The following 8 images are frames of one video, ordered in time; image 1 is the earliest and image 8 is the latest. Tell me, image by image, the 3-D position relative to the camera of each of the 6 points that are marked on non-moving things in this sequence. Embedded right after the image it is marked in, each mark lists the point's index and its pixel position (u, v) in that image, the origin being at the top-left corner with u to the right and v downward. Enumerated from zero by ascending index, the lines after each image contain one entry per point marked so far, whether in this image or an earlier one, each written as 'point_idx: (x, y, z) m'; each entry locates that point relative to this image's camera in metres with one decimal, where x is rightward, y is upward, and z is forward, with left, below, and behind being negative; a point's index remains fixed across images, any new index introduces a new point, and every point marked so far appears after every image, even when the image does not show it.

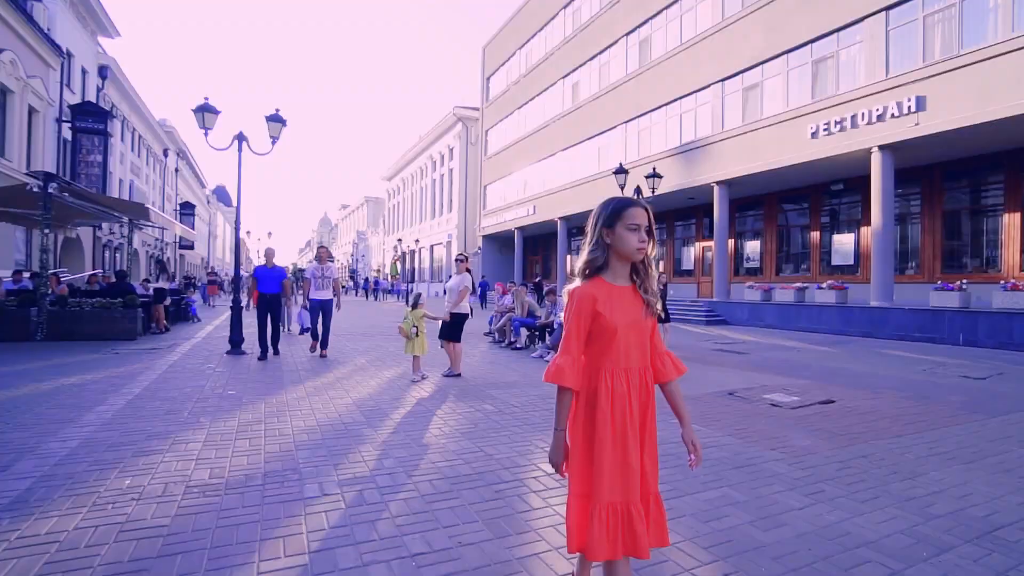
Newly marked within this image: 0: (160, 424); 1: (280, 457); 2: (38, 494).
0: (-4.0, -1.5, +6.0) m
1: (-2.2, -1.6, +4.9) m
2: (-3.5, -1.5, +3.9) m
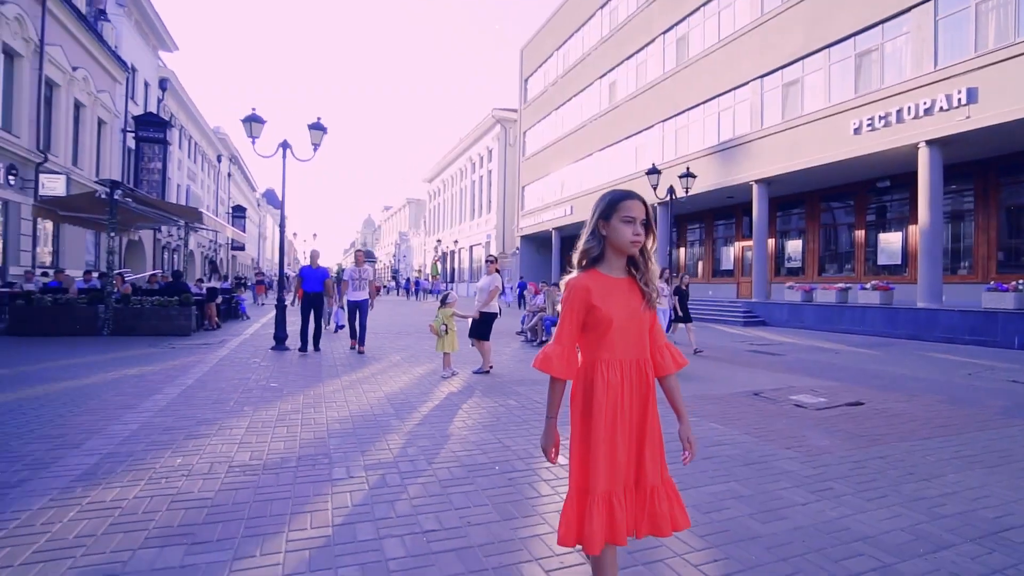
0: (-3.7, -1.5, +6.5) m
1: (-2.0, -1.6, +5.4) m
2: (-3.4, -1.5, +4.4) m
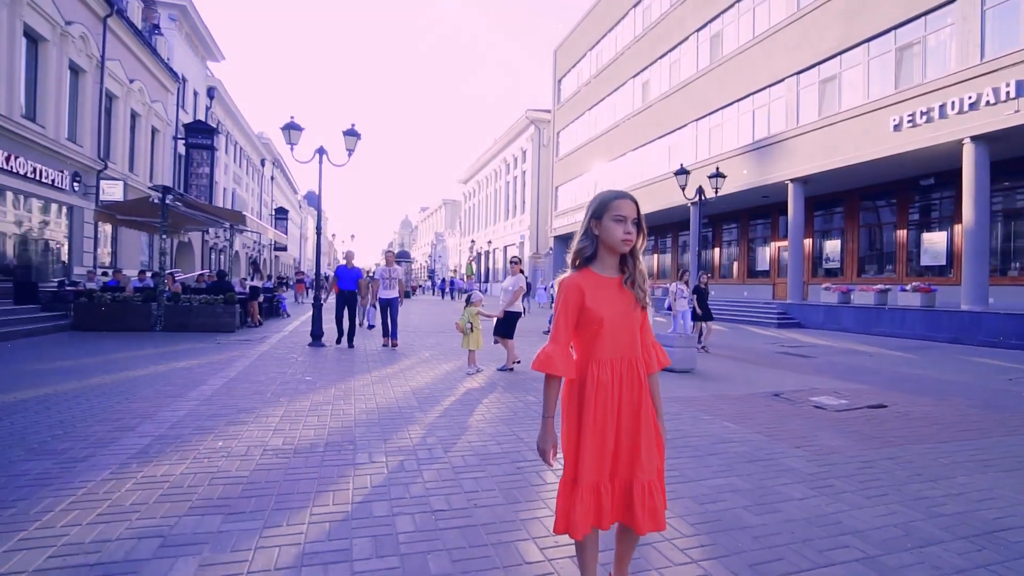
0: (-3.5, -1.5, +7.0) m
1: (-1.9, -1.6, +5.8) m
2: (-3.3, -1.5, +5.0) m
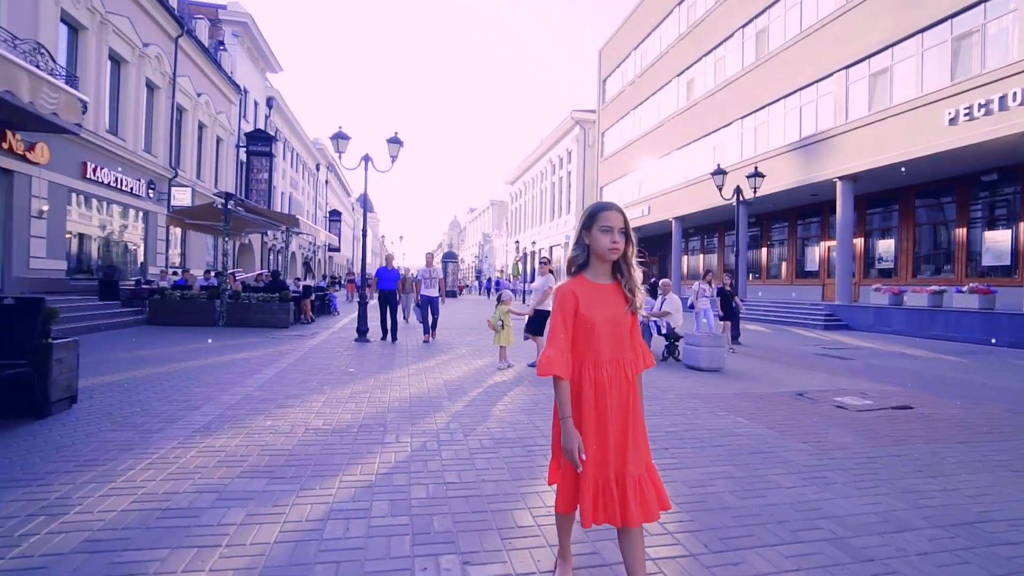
0: (-3.2, -1.5, +7.8) m
1: (-1.7, -1.5, +6.4) m
2: (-3.2, -1.5, +5.7) m
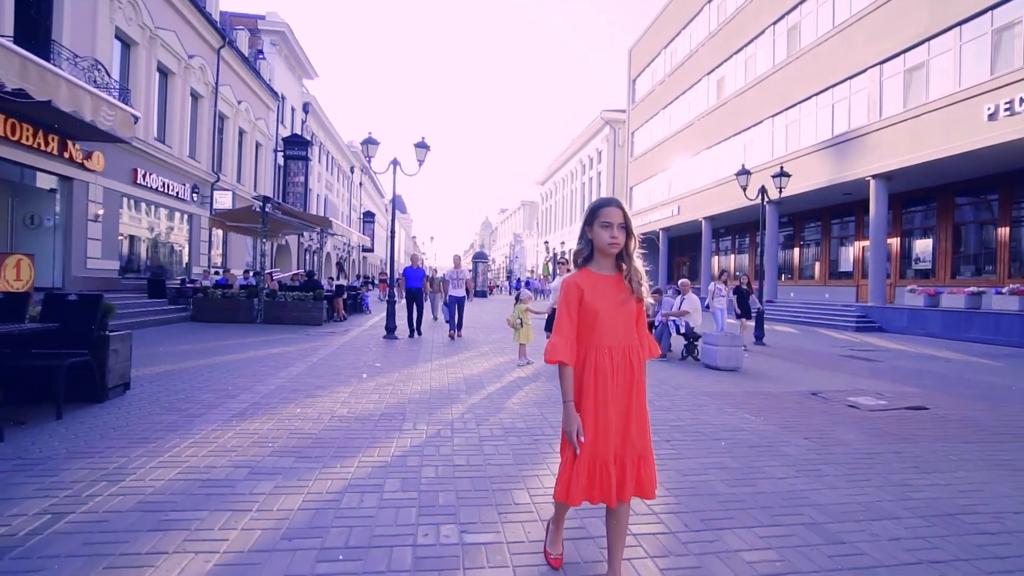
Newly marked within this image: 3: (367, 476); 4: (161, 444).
0: (-3.0, -1.5, +8.3) m
1: (-1.5, -1.5, +6.8) m
2: (-3.1, -1.5, +6.3) m
3: (-1.2, -1.6, +4.4) m
4: (-3.3, -1.5, +4.9) m
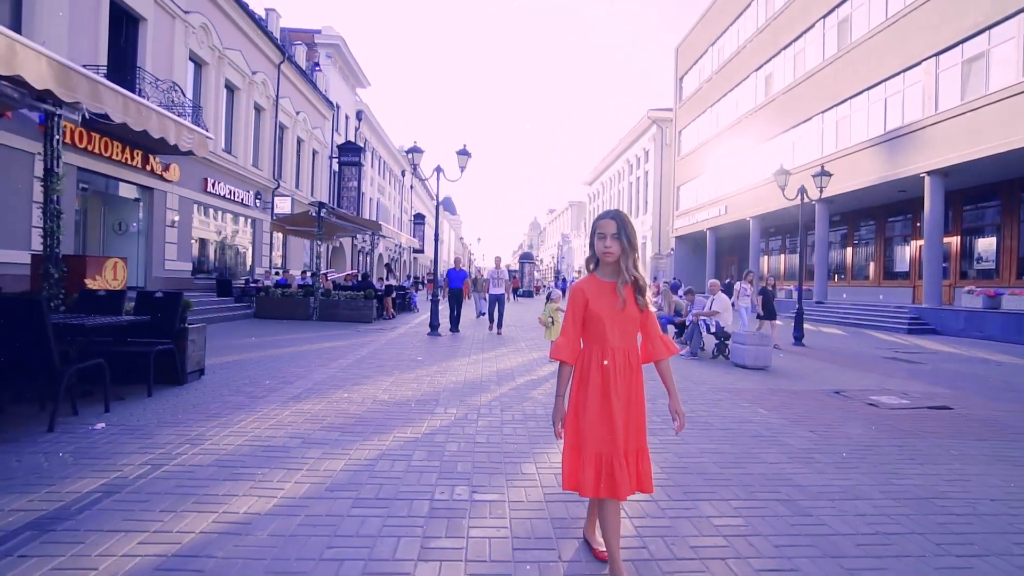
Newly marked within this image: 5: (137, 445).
0: (-2.5, -1.4, +9.2) m
1: (-1.2, -1.5, +7.6) m
2: (-2.8, -1.4, +7.2) m
3: (-1.1, -1.5, +5.1) m
4: (-3.1, -1.4, +5.9) m
5: (-3.5, -1.5, +4.9) m
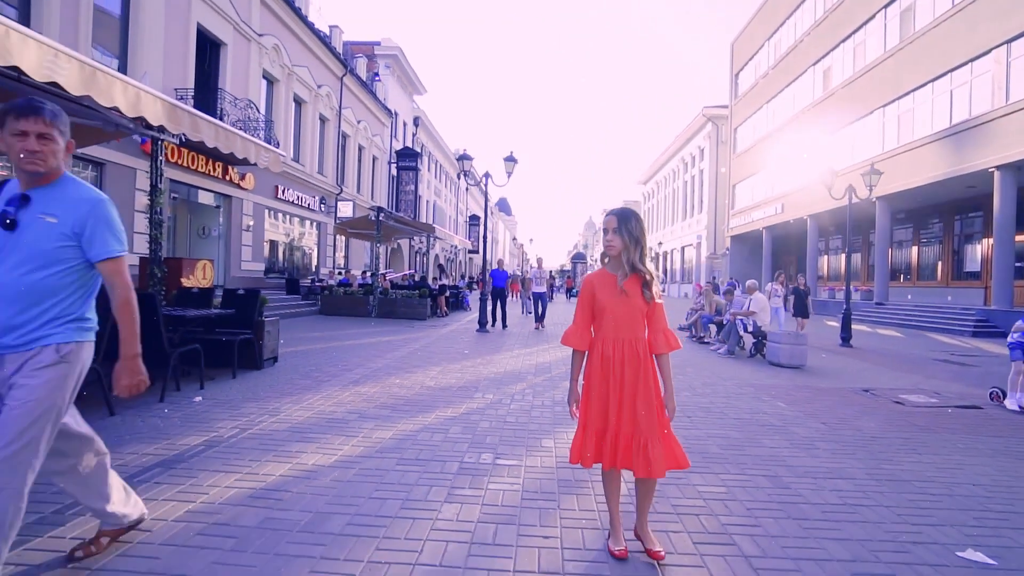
0: (-1.8, -1.4, +10.2) m
1: (-0.7, -1.5, +8.4) m
2: (-2.3, -1.4, +8.2) m
3: (-0.8, -1.5, +6.0) m
4: (-2.8, -1.4, +6.9) m
5: (-3.2, -1.4, +6.0) m
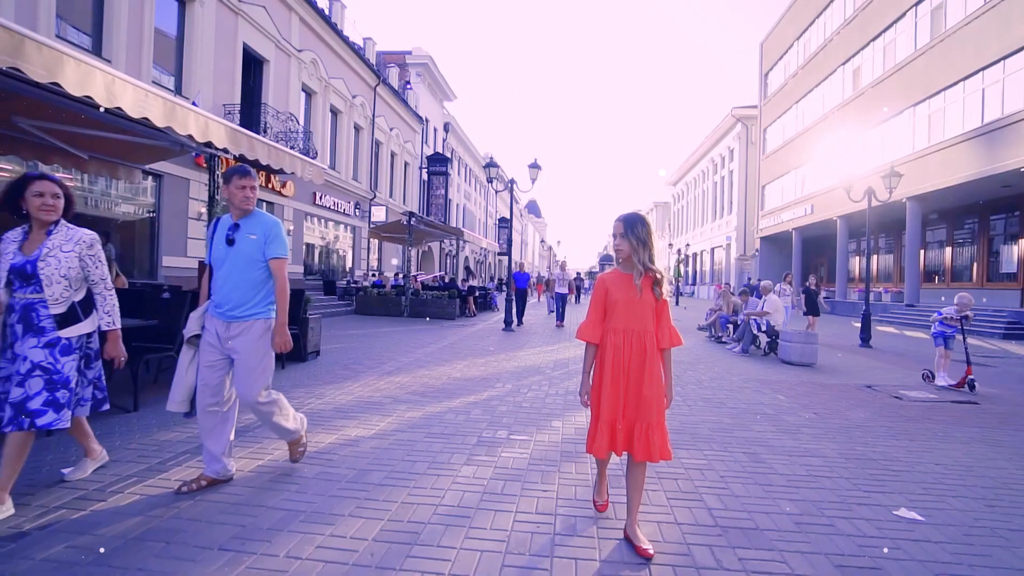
0: (-1.4, -1.4, +11.1) m
1: (-0.3, -1.5, +9.2) m
2: (-2.0, -1.4, +9.1) m
3: (-0.7, -1.5, +6.8) m
4: (-2.5, -1.4, +7.8) m
5: (-3.0, -1.4, +6.9) m
